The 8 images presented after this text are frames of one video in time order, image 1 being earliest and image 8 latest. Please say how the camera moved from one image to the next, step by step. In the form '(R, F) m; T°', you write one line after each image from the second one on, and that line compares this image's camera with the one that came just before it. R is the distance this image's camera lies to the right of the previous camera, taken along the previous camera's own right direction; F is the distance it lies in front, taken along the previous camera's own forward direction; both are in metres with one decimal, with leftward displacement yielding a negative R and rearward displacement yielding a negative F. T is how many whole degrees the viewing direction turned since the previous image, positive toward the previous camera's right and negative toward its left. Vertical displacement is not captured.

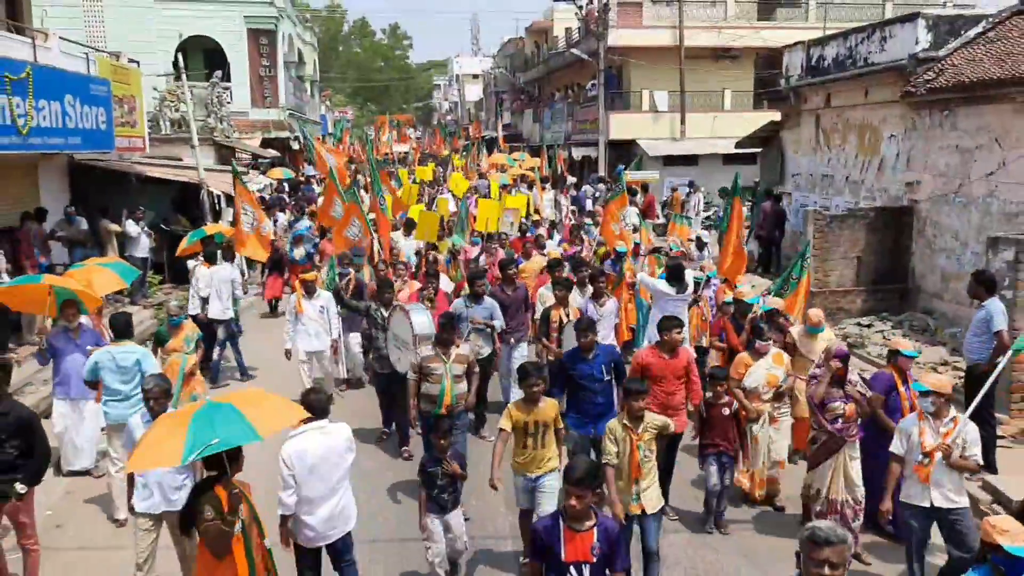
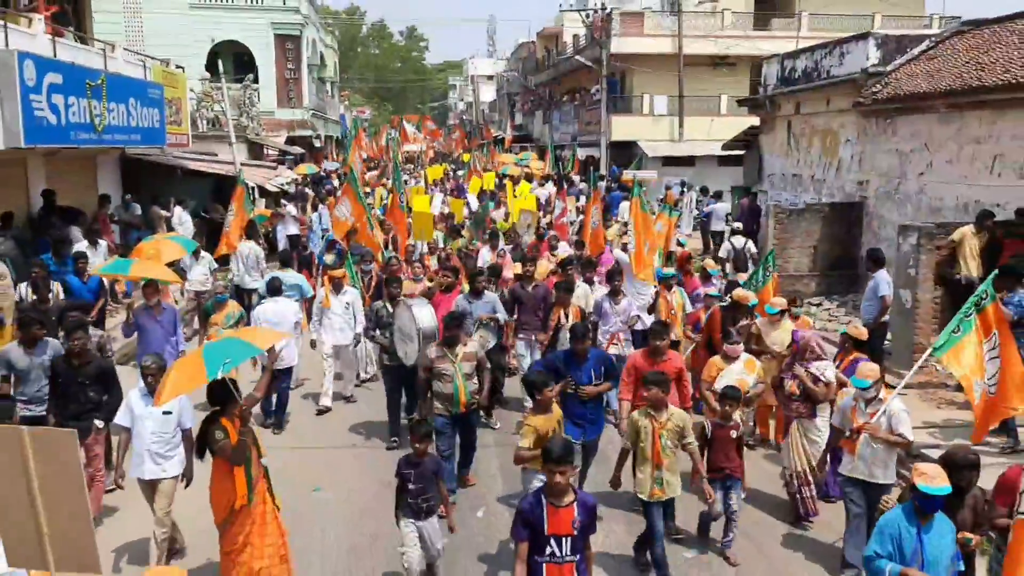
(+0.3, -1.9) m; -1°
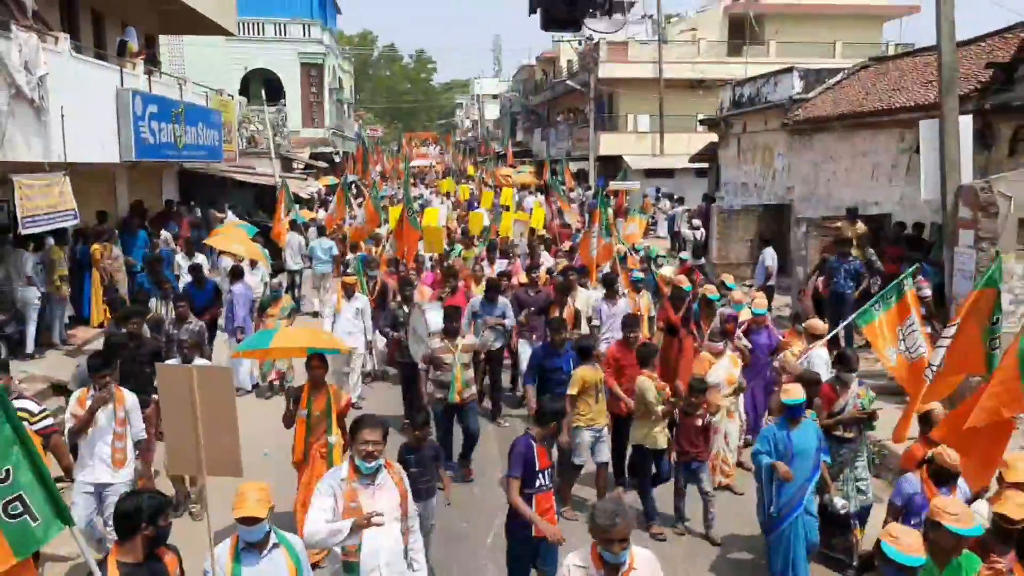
(+0.3, -3.4) m; 0°
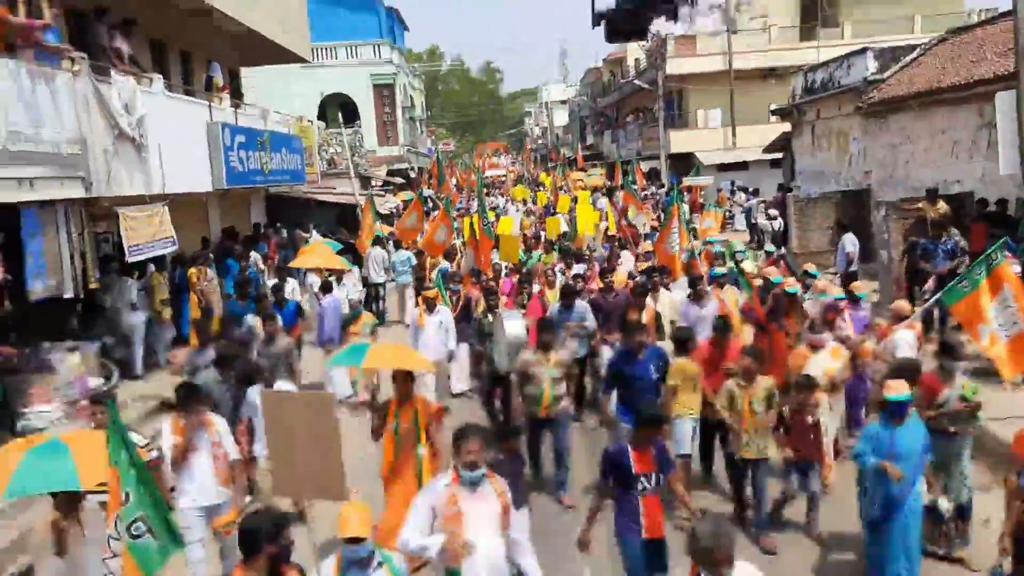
(0.0, -0.3) m; -5°
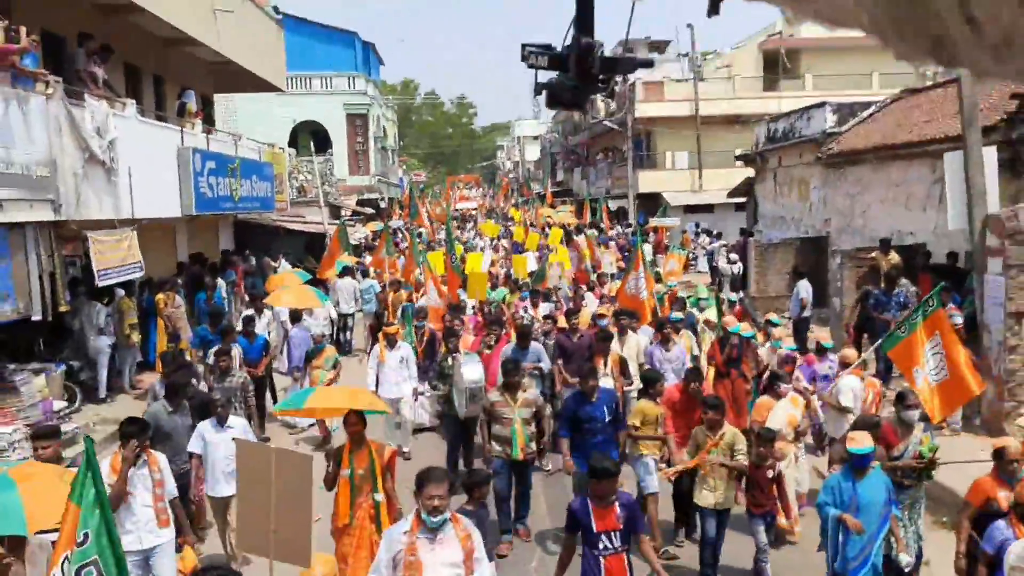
(0.0, -0.2) m; +2°
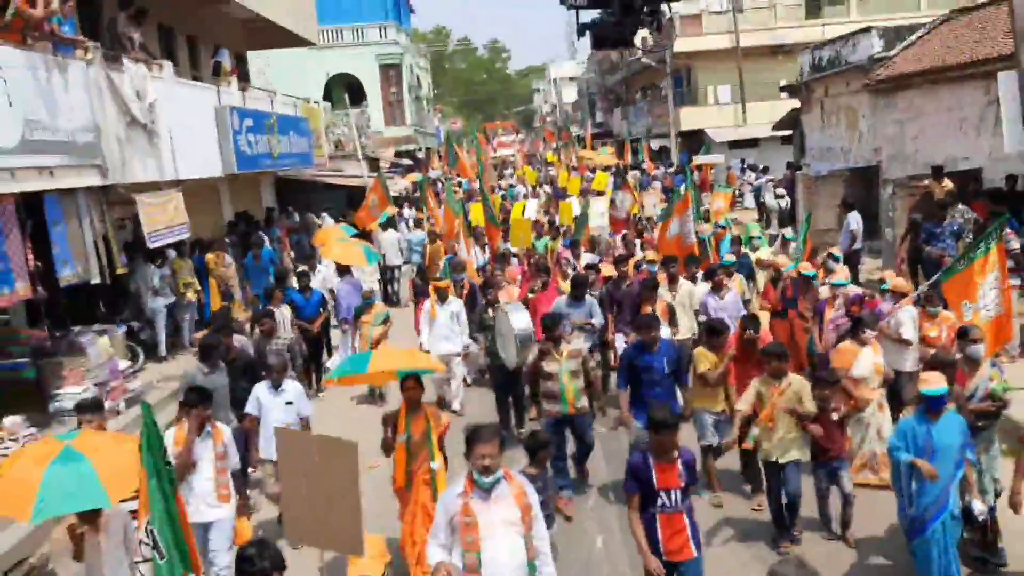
(0.0, 0.0) m; -3°
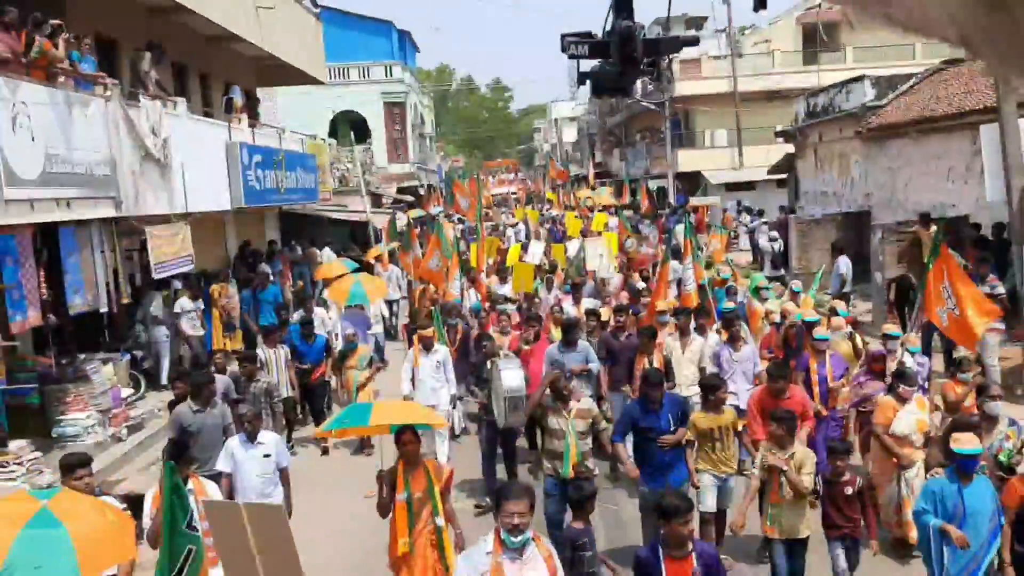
(0.0, -0.3) m; 0°
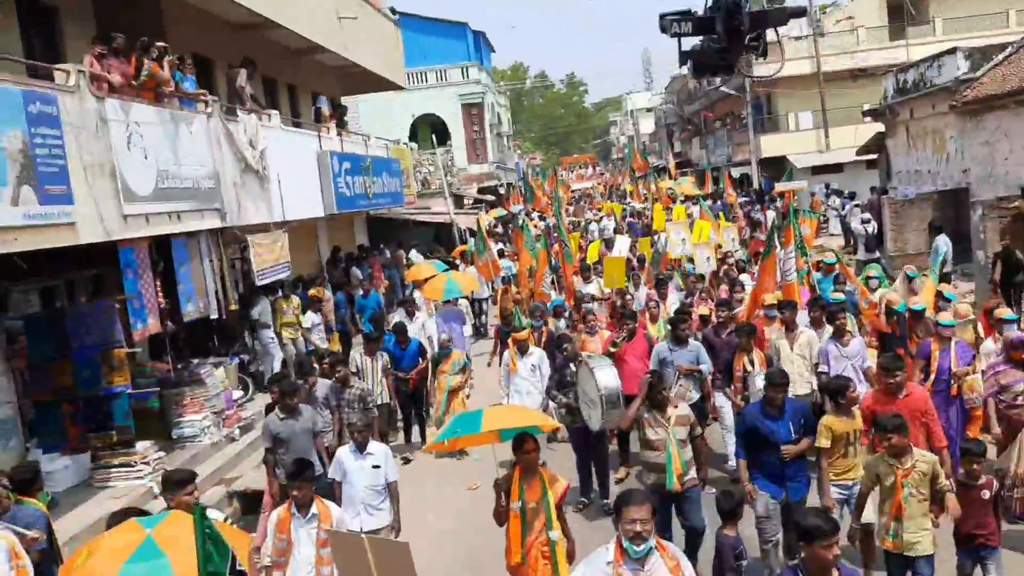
(-0.1, -0.1) m; -5°
